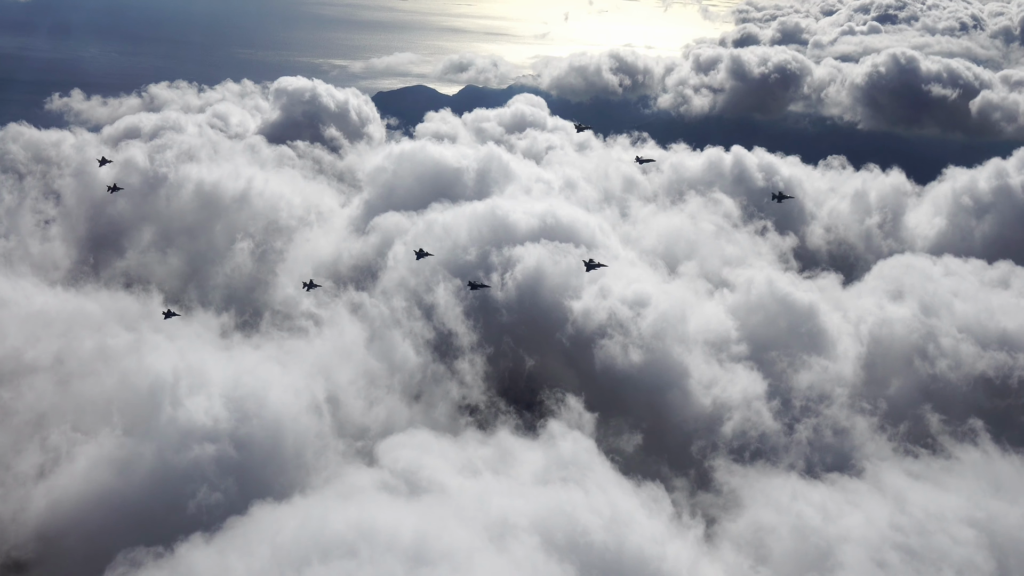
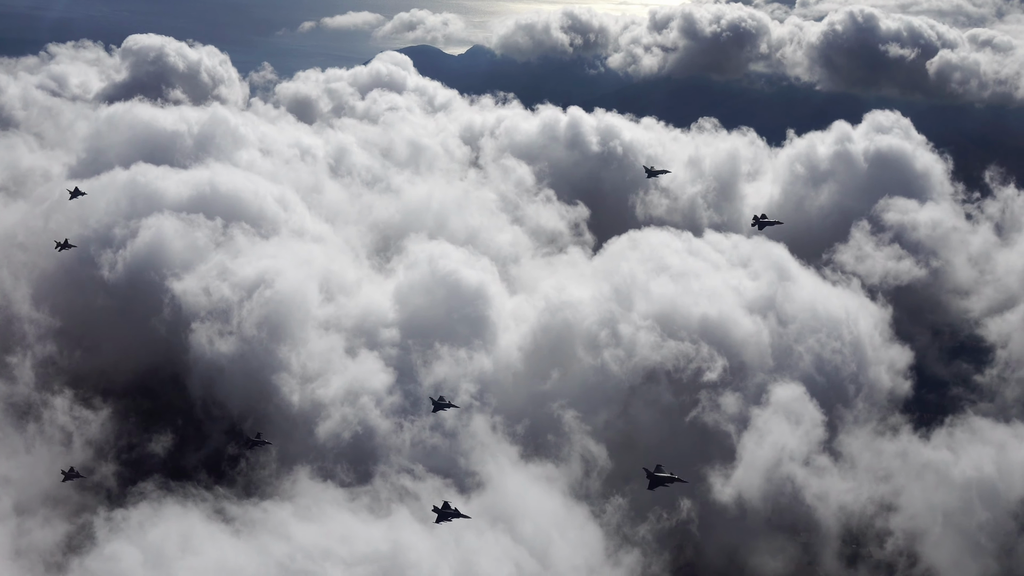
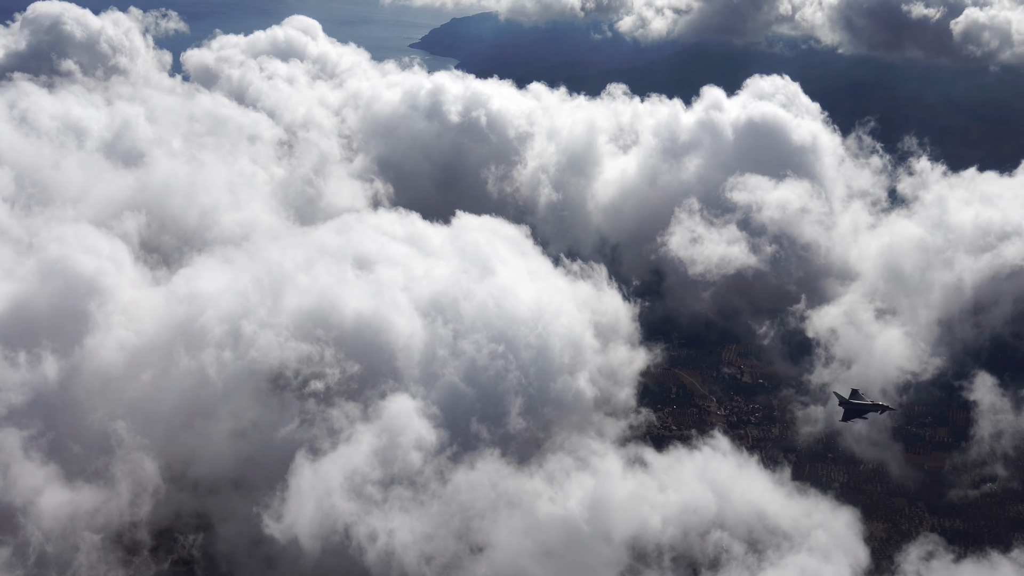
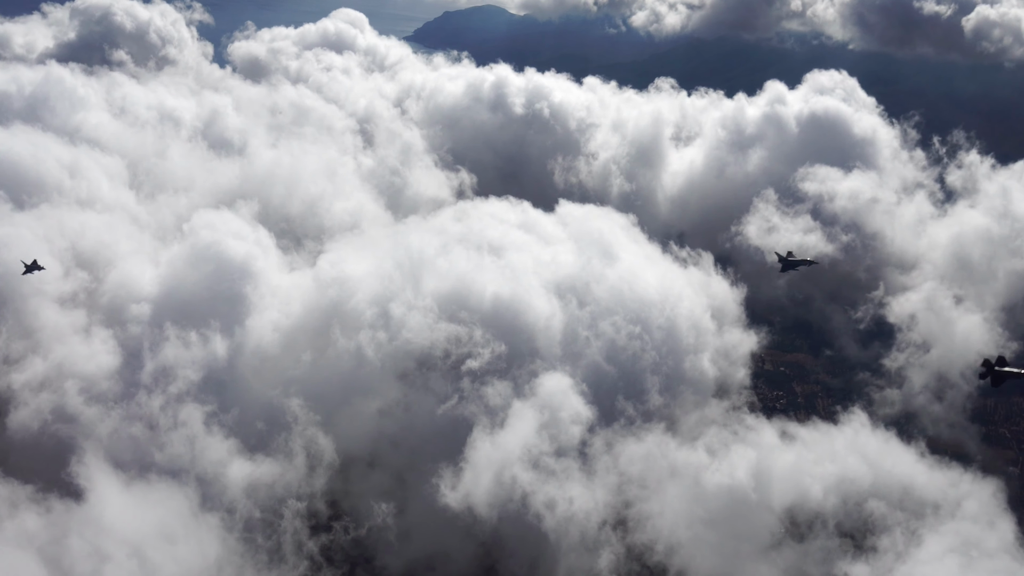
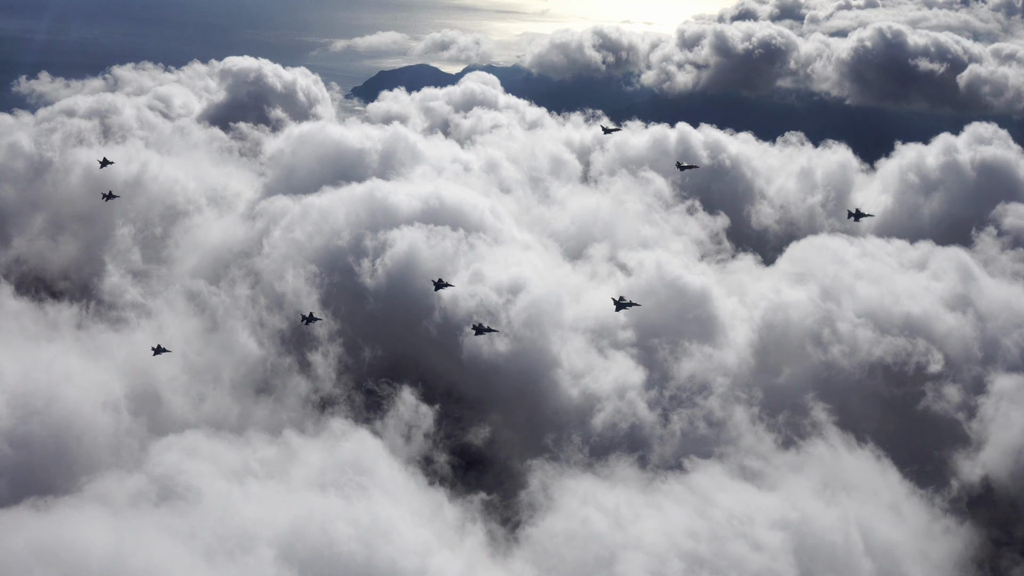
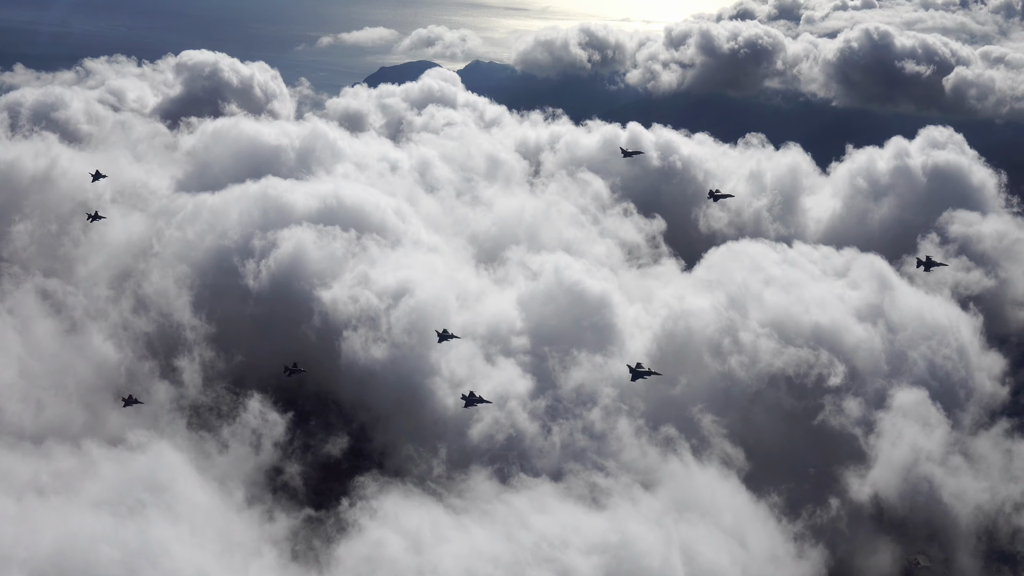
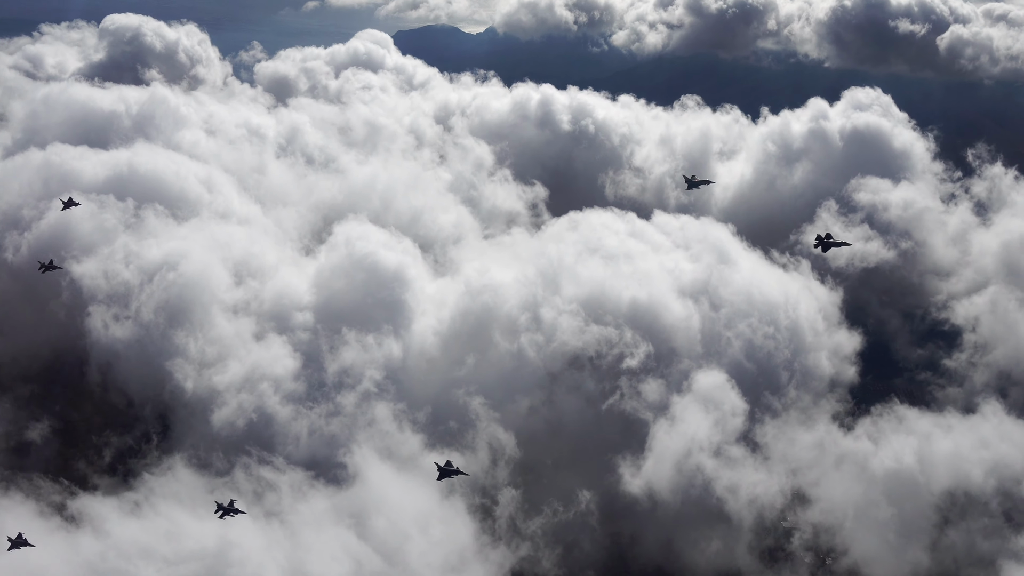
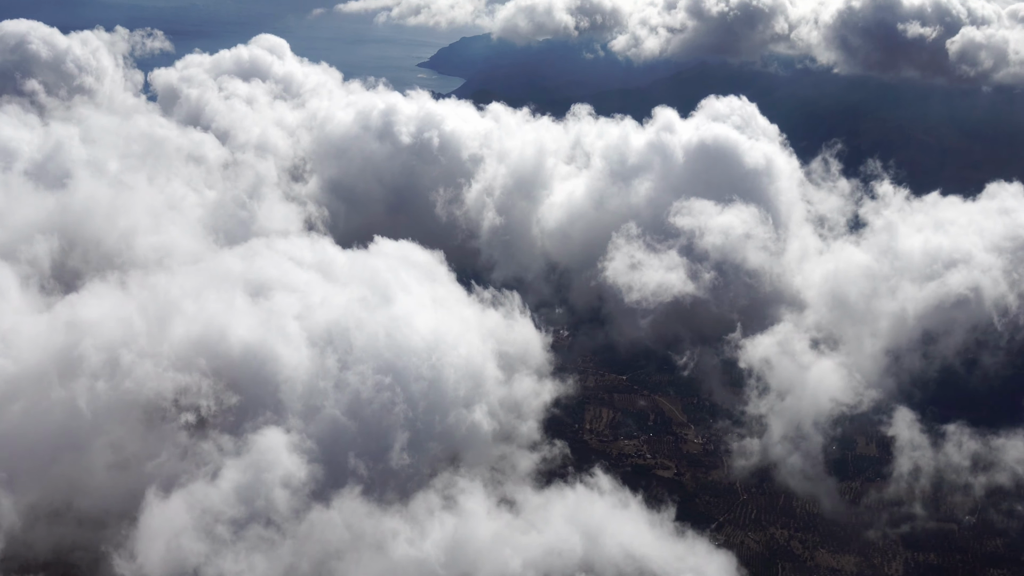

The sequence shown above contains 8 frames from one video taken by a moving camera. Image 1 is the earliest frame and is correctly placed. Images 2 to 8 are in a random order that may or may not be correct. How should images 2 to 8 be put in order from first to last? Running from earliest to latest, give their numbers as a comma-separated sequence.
5, 6, 2, 7, 4, 3, 8
